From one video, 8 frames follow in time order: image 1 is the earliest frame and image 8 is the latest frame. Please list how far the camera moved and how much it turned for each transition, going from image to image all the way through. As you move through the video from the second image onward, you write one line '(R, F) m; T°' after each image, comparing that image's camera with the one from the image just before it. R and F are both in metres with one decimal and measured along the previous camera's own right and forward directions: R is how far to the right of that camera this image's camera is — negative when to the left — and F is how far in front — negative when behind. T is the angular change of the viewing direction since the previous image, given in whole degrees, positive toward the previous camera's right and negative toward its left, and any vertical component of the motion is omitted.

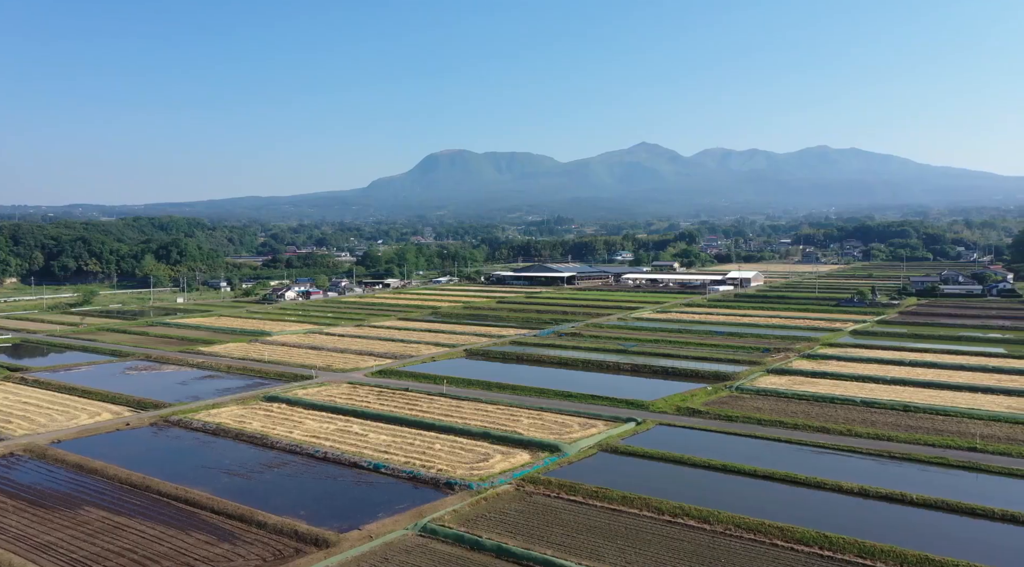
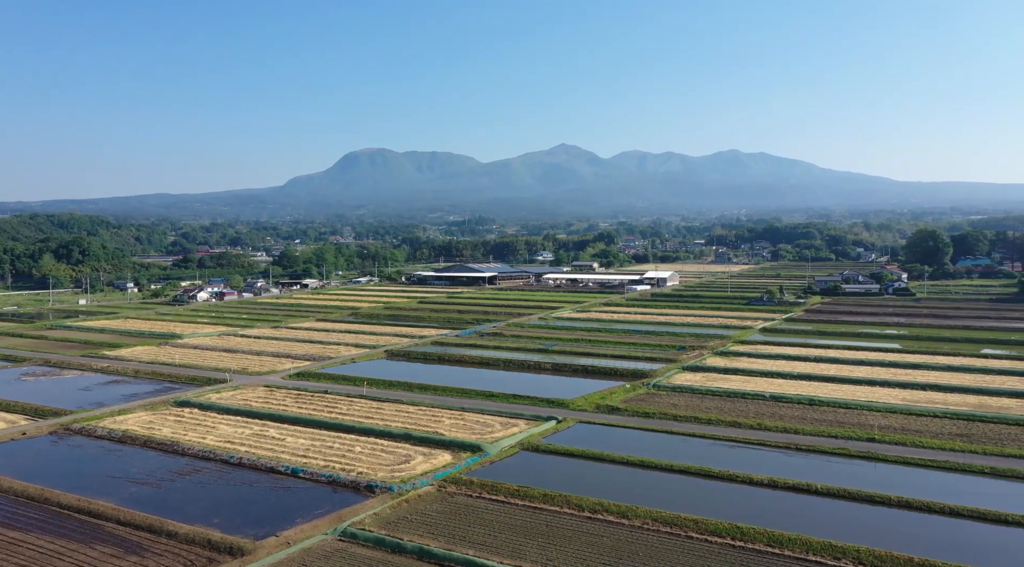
(0.0, 0.0) m; +5°
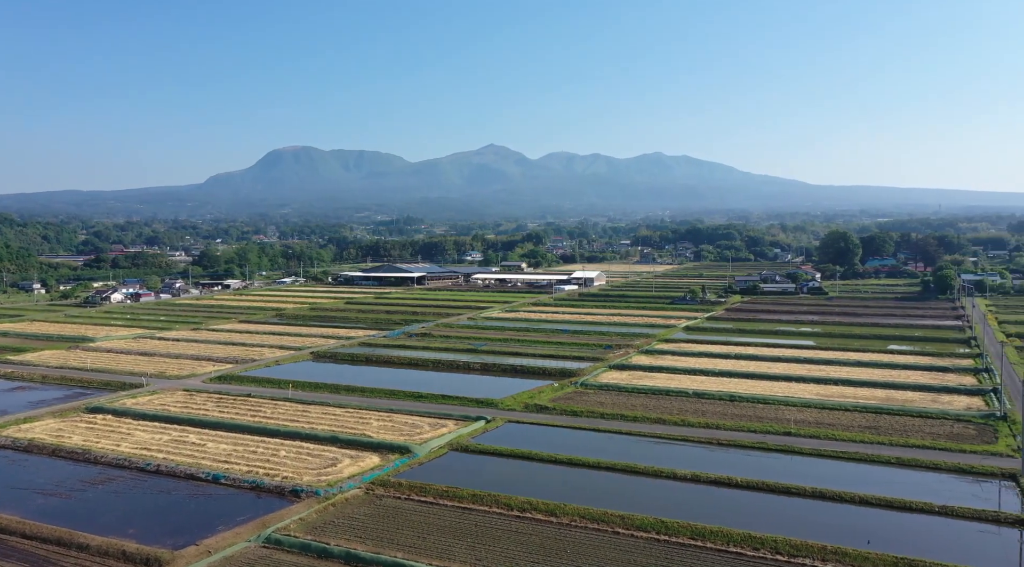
(0.0, +0.1) m; +5°
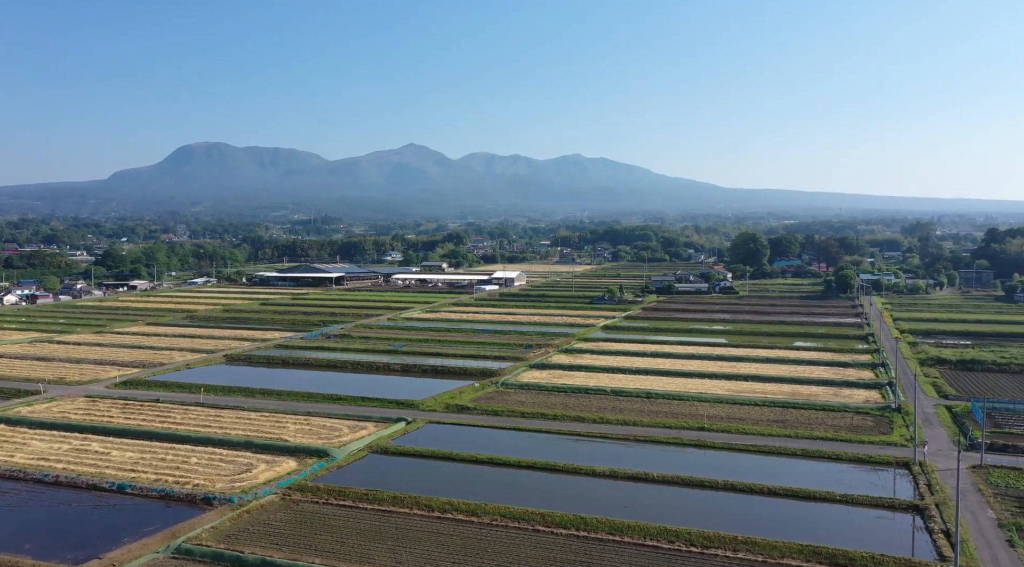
(0.0, +0.1) m; +5°
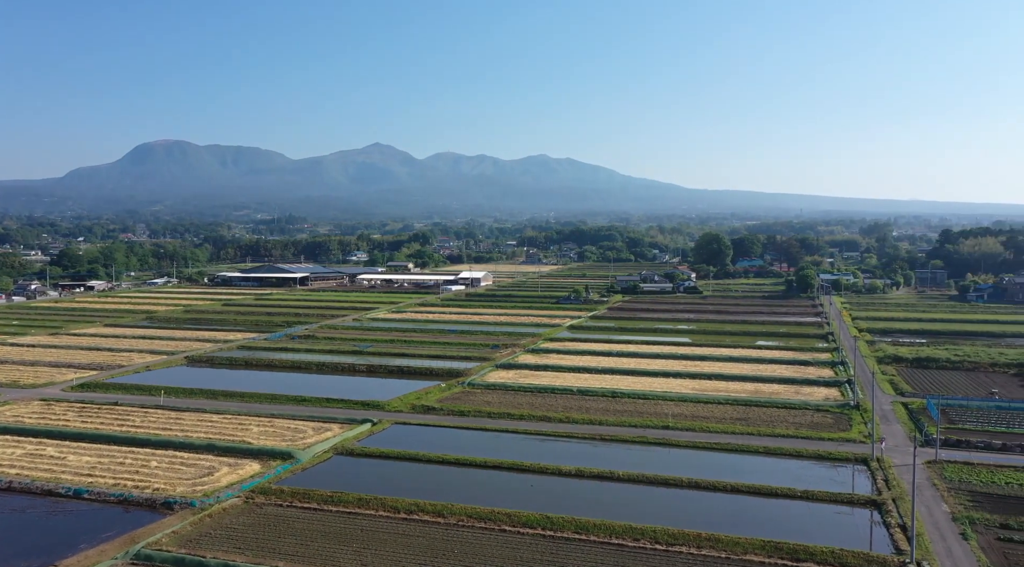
(+1.4, +0.8) m; -19°
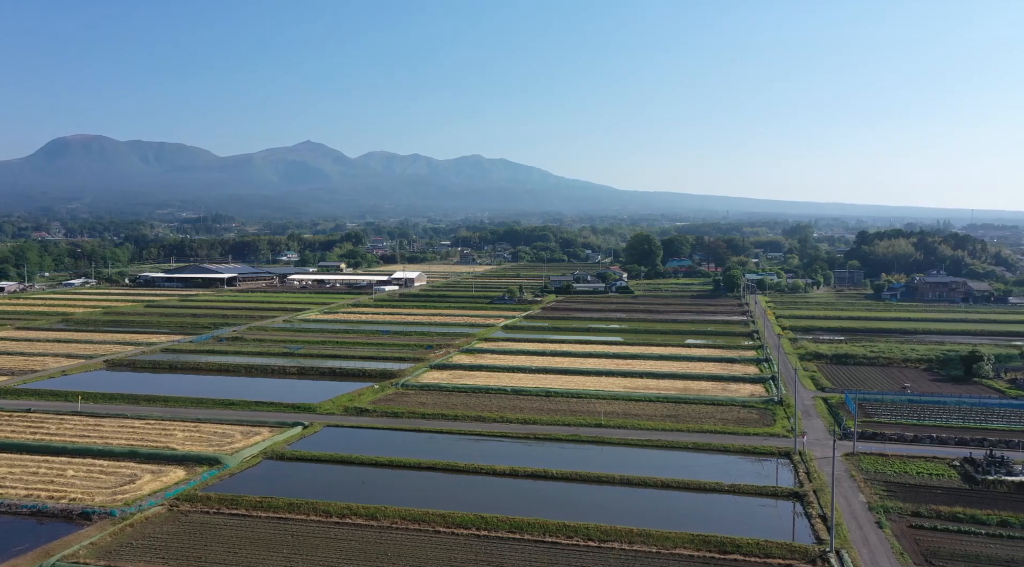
(-1.6, +0.2) m; +5°
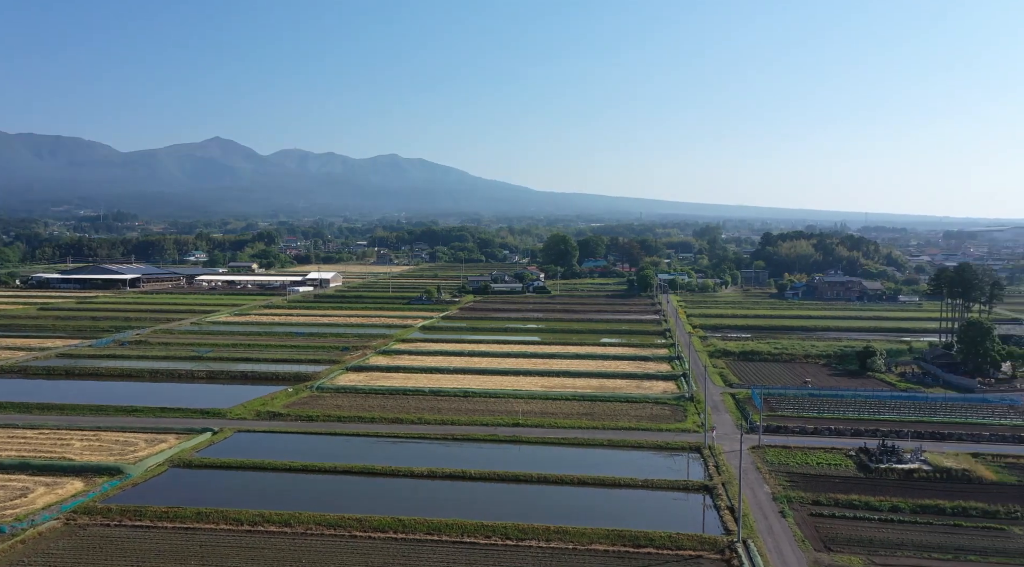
(0.0, -0.2) m; +5°
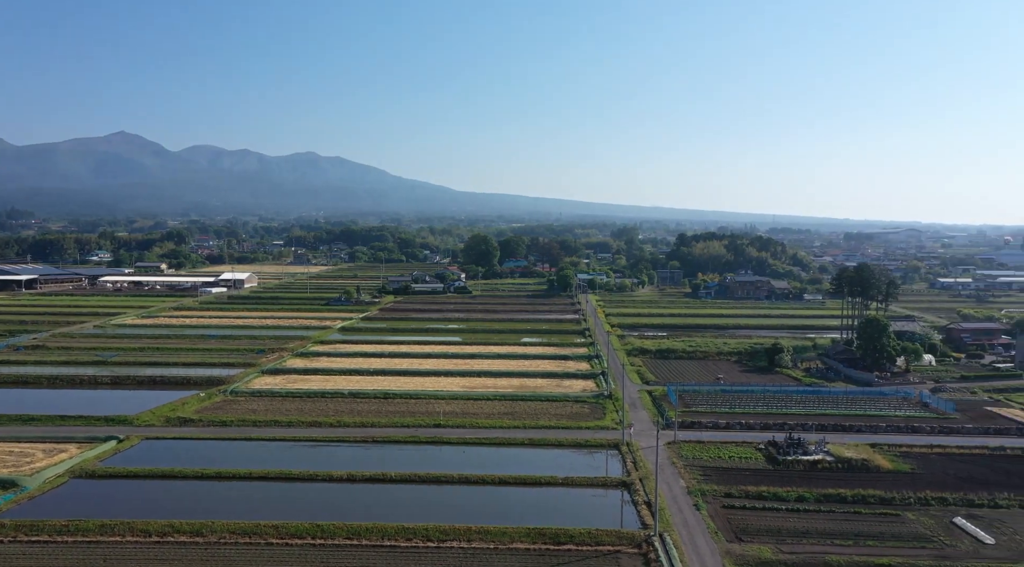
(0.0, -0.2) m; +5°
